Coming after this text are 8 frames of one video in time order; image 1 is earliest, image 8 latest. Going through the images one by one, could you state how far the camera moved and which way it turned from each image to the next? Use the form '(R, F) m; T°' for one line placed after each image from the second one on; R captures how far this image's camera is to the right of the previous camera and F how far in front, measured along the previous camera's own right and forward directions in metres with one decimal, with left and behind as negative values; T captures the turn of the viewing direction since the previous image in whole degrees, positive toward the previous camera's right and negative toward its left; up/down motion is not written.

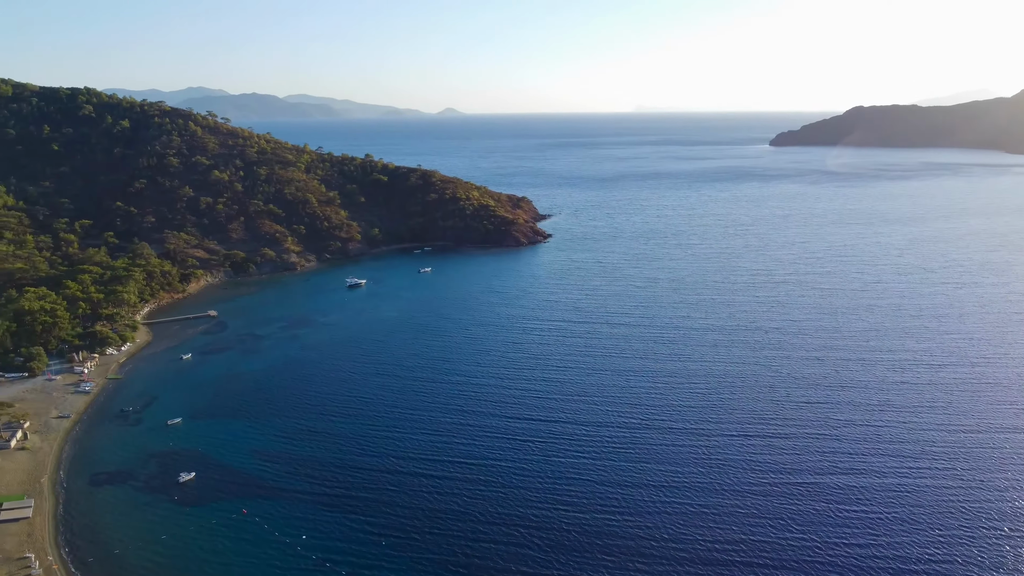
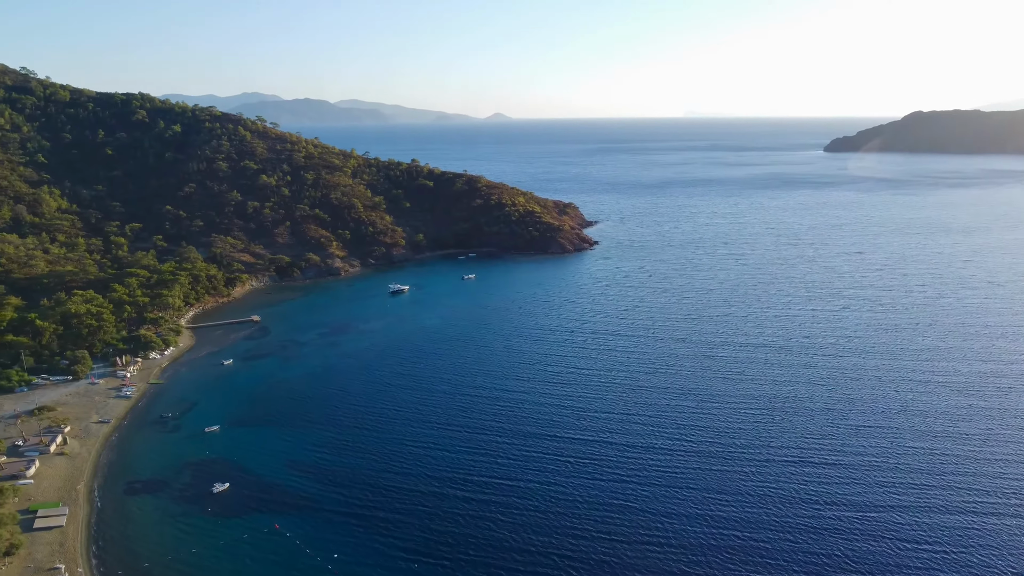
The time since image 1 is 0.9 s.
(+0.2, +1.5) m; -3°
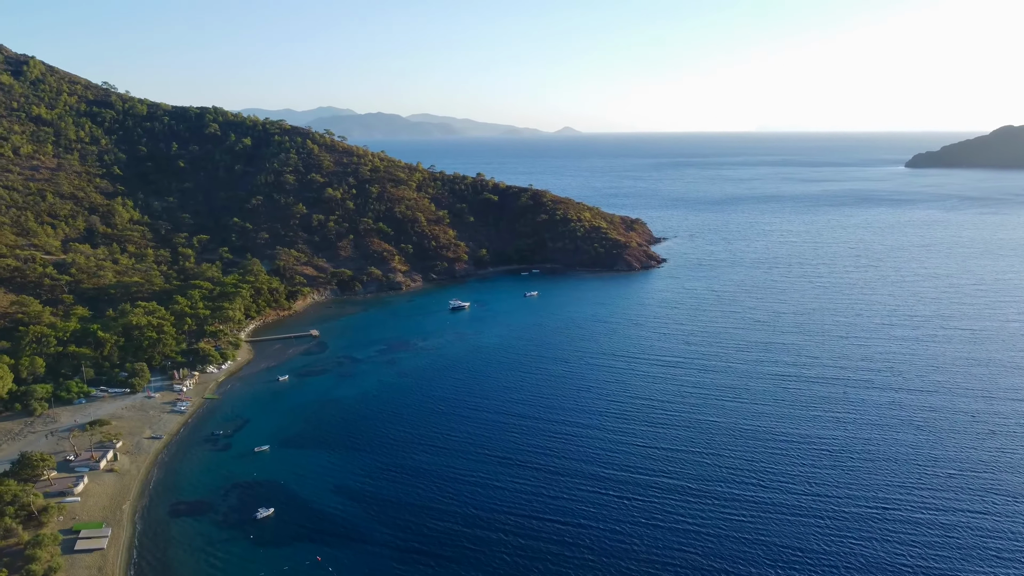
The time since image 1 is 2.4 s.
(+0.3, +2.3) m; -5°
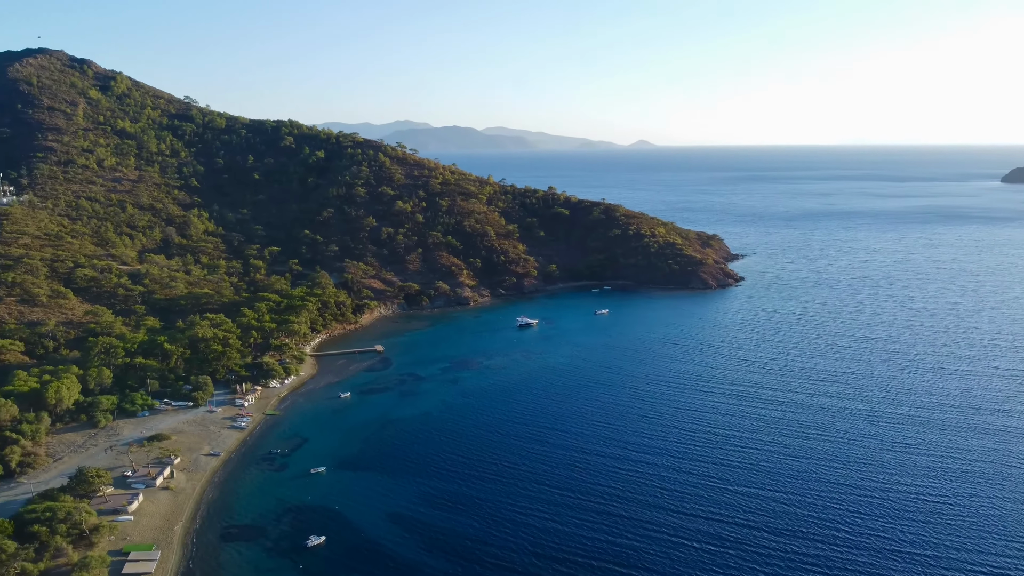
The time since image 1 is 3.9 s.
(+0.2, +2.4) m; -5°
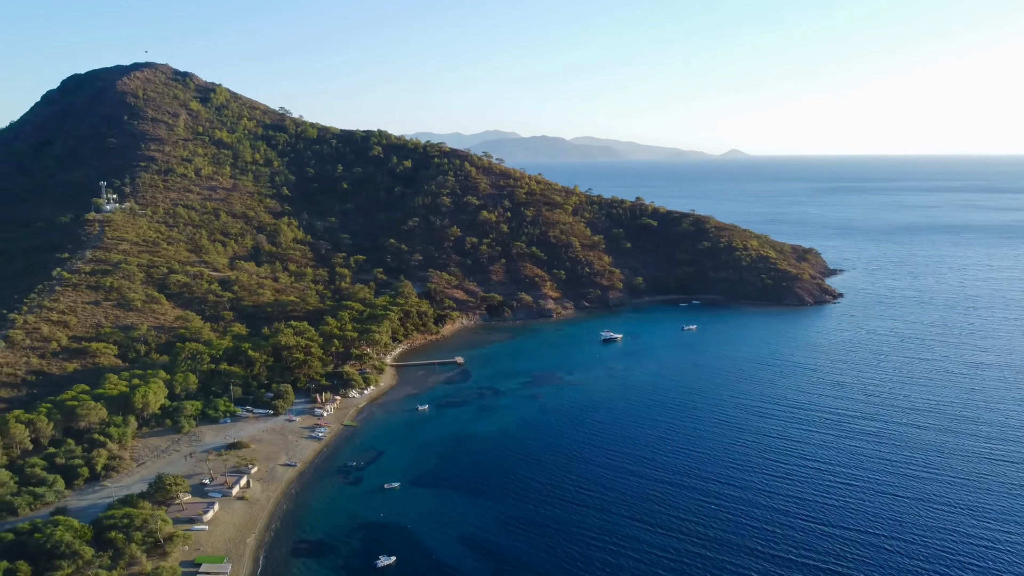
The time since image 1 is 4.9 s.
(+0.2, +1.7) m; -6°
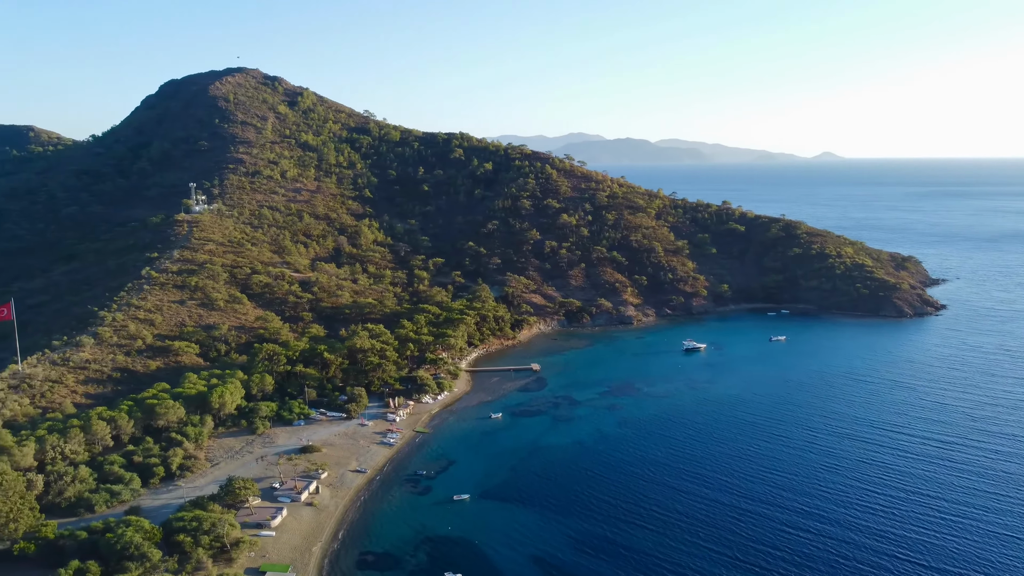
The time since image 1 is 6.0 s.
(+0.3, +1.7) m; -6°
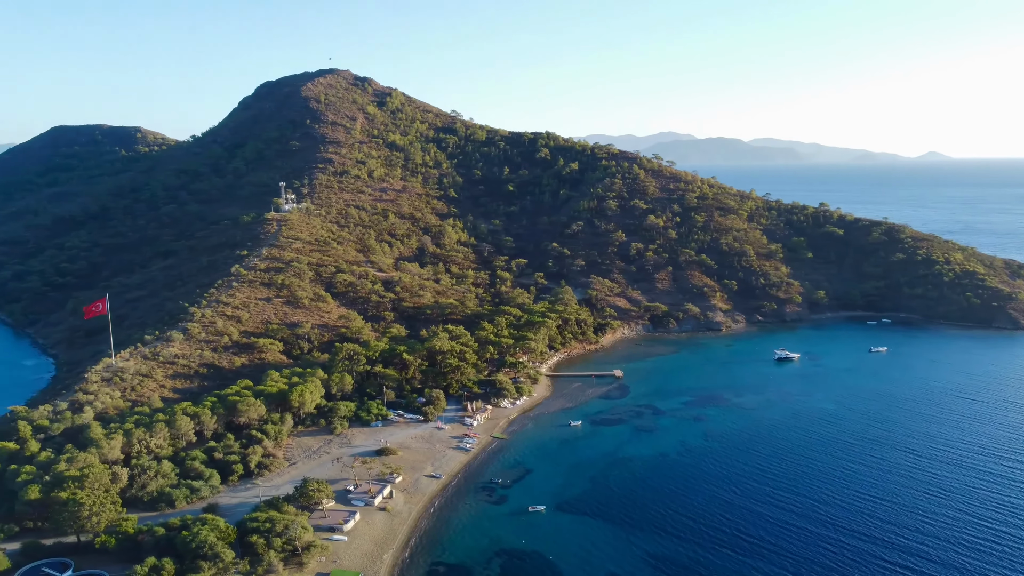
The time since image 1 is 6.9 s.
(+0.2, +1.5) m; -6°
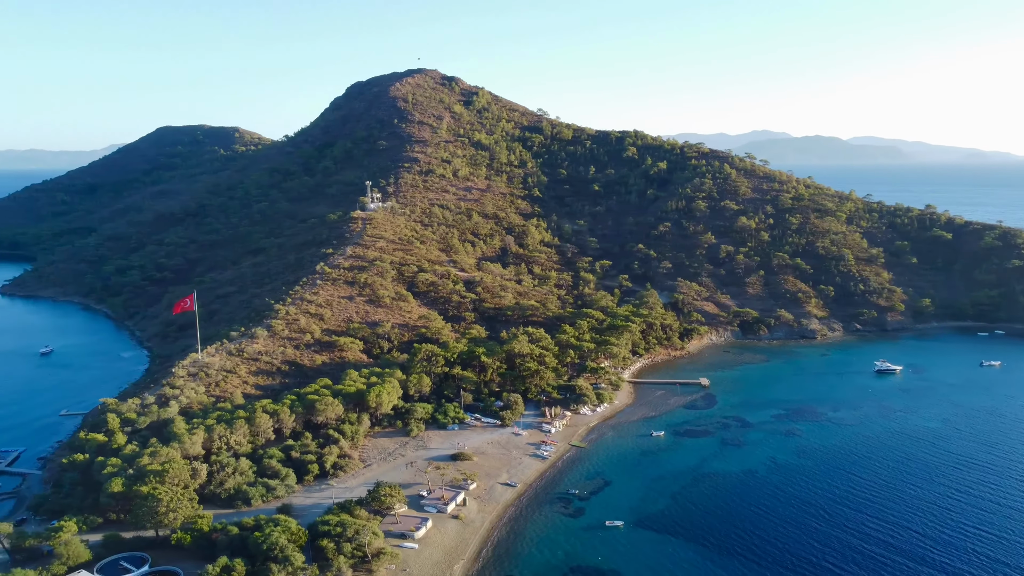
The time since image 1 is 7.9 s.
(+0.3, +1.5) m; -6°
